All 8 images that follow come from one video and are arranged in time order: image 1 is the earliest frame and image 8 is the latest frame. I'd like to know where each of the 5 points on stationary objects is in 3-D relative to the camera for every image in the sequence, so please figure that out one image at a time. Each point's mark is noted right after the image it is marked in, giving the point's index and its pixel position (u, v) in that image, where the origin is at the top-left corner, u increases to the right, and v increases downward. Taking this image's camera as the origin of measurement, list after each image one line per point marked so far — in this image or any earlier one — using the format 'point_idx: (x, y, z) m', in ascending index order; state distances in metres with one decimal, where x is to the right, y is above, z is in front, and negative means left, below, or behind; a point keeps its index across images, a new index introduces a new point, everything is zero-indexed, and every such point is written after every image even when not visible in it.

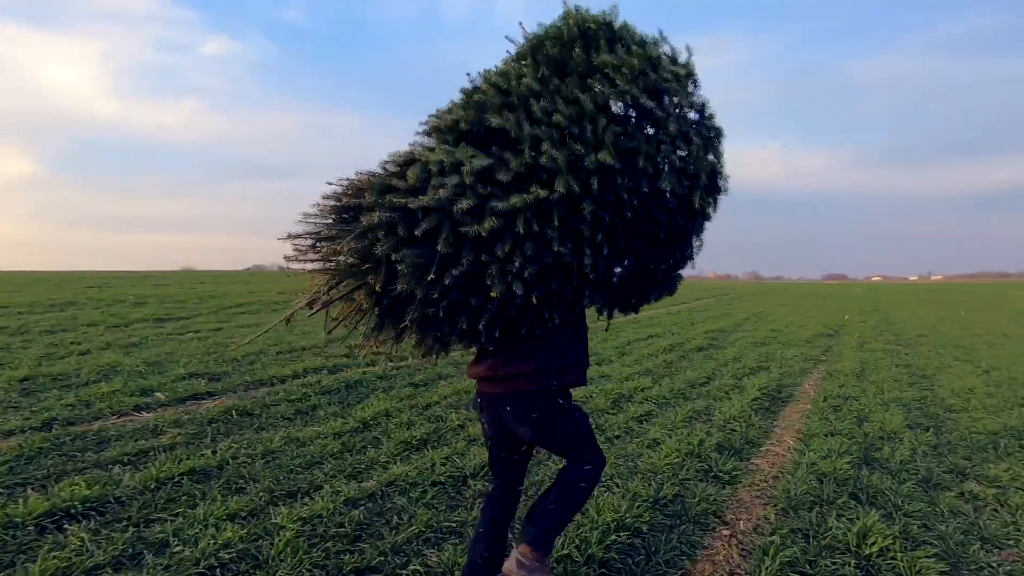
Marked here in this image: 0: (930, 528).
0: (+2.8, -1.6, +3.7) m
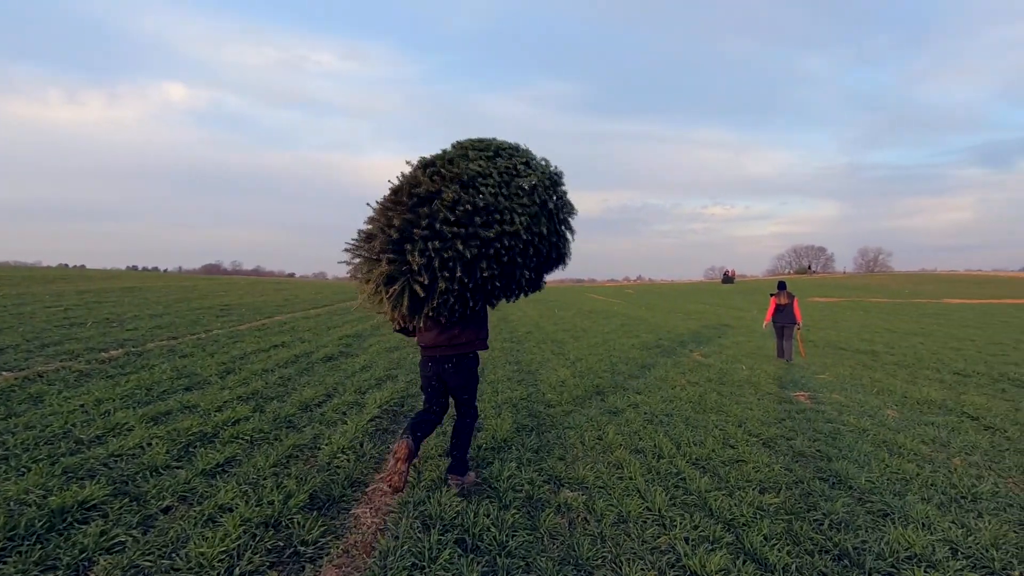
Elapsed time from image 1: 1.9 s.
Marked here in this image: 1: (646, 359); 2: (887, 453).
0: (+0.1, -1.7, +3.2) m
1: (+3.0, -1.6, +12.5) m
2: (+4.0, -1.7, +5.8) m
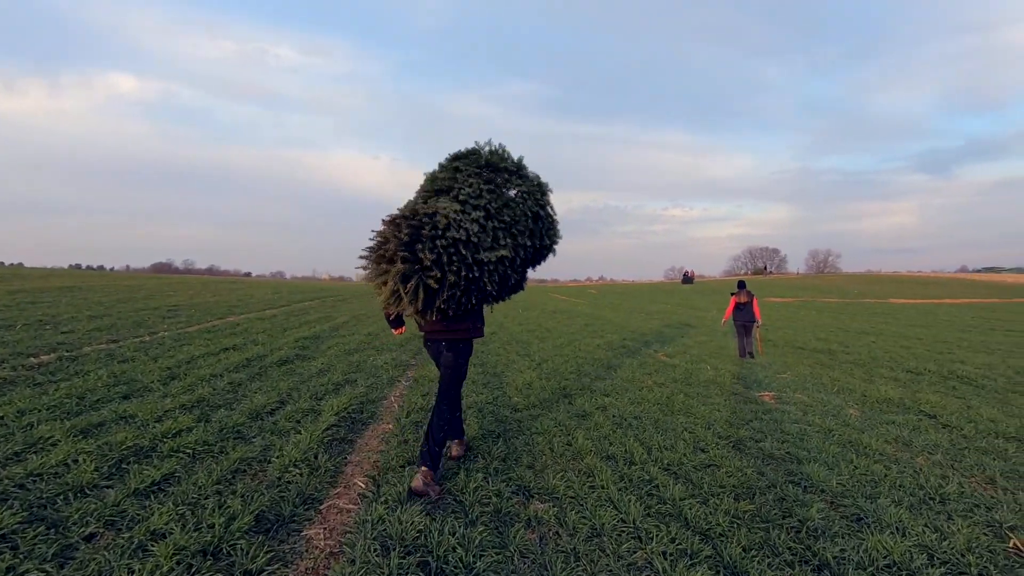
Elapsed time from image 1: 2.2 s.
0: (-0.1, -1.7, +3.0) m
1: (+2.2, -1.6, +12.4) m
2: (+3.6, -1.8, +5.8) m
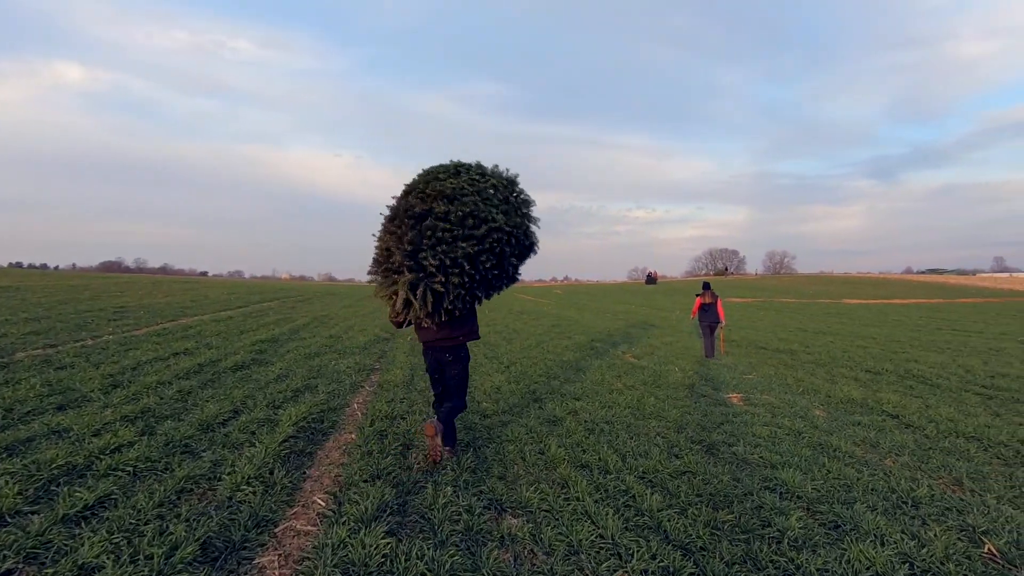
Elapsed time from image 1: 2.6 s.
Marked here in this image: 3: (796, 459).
0: (-0.2, -1.7, +2.7) m
1: (+1.5, -1.6, +12.3) m
2: (+3.3, -1.8, +5.8) m
3: (+2.9, -1.8, +5.7) m
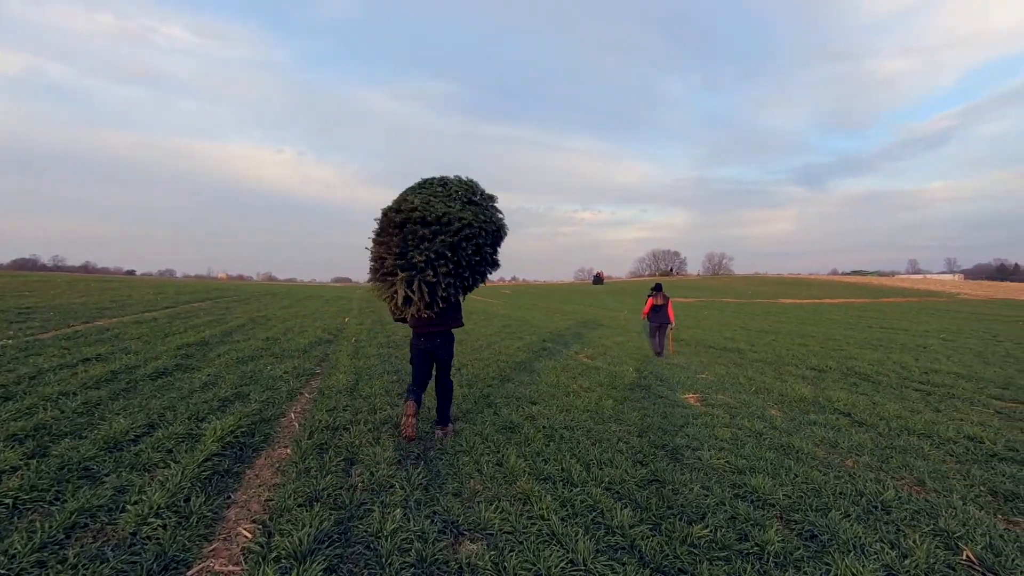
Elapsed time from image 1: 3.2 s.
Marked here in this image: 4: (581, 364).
0: (-0.3, -1.7, +2.3) m
1: (+0.5, -1.6, +12.0) m
2: (+2.9, -1.8, +5.6) m
3: (+2.5, -1.7, +5.5) m
4: (+1.5, -1.7, +12.1) m
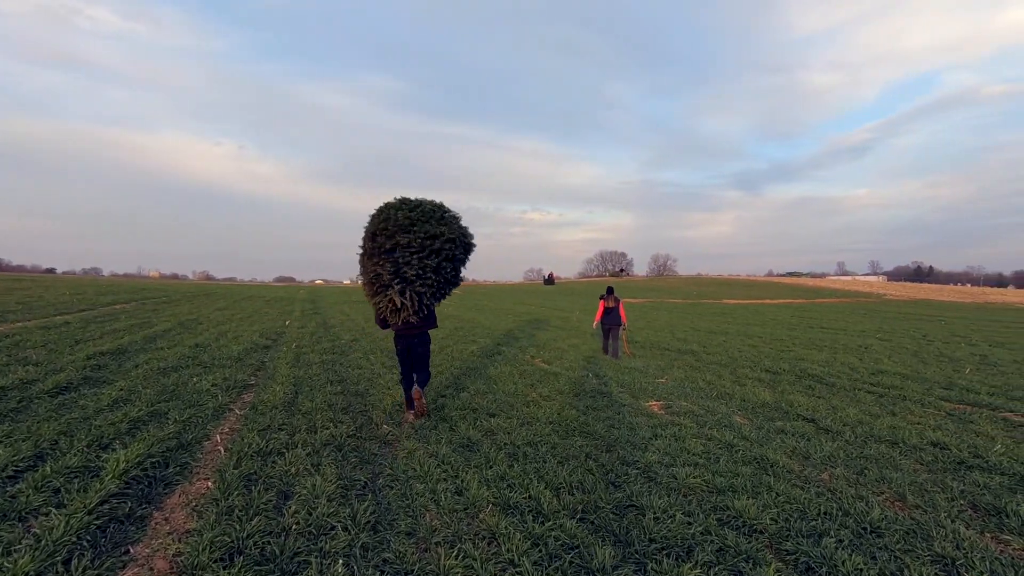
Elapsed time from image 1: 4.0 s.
0: (-0.4, -1.7, +1.7) m
1: (-0.5, -1.7, +11.4) m
2: (+2.5, -1.8, +5.3) m
3: (+2.1, -1.8, +5.2) m
4: (+0.6, -1.7, +11.6) m
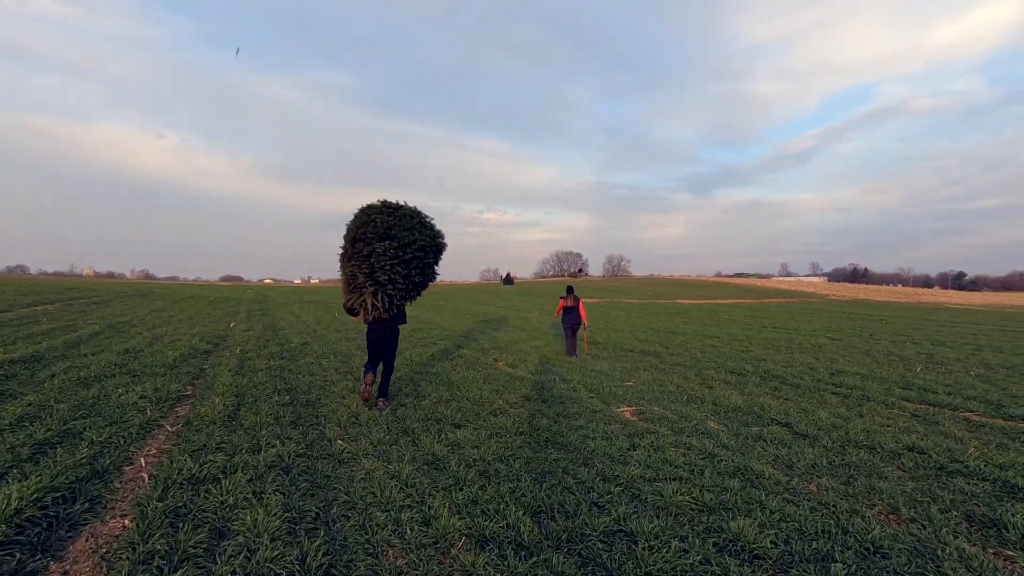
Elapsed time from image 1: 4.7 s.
0: (-0.3, -1.7, +1.1) m
1: (-1.2, -1.7, +10.8) m
2: (+2.2, -1.8, +5.0) m
3: (+1.9, -1.8, +4.8) m
4: (-0.2, -1.7, +11.1) m
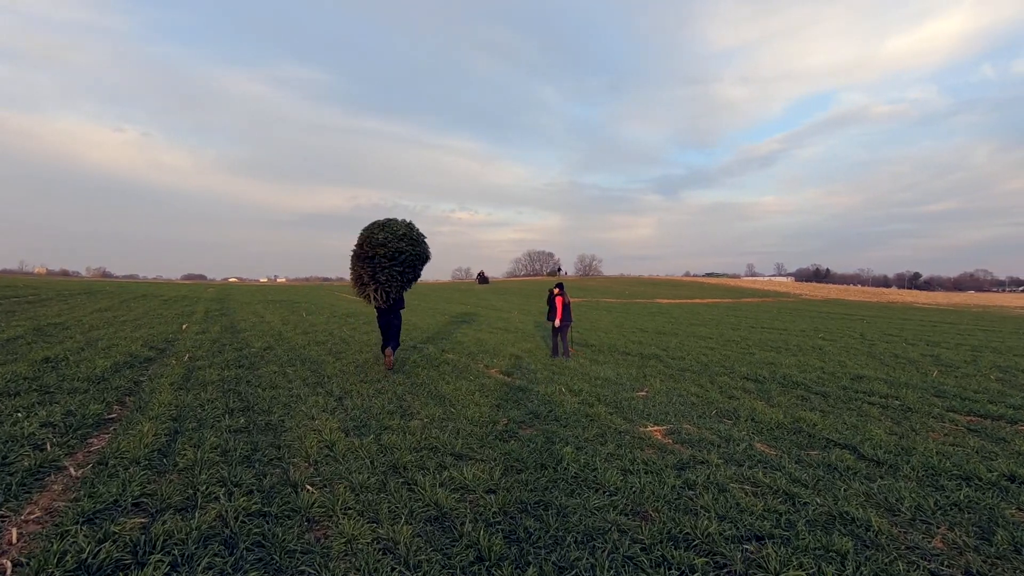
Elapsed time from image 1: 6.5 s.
0: (+0.1, -1.7, -0.3) m
1: (-1.3, -1.6, +9.3) m
2: (+2.5, -1.8, +3.7) m
3: (+2.1, -1.8, +3.5) m
4: (-0.2, -1.7, +9.7) m
